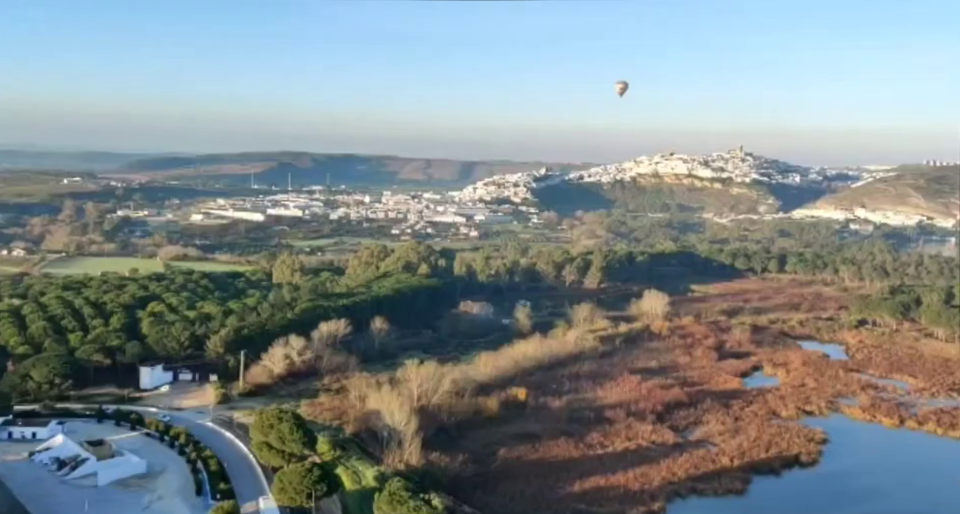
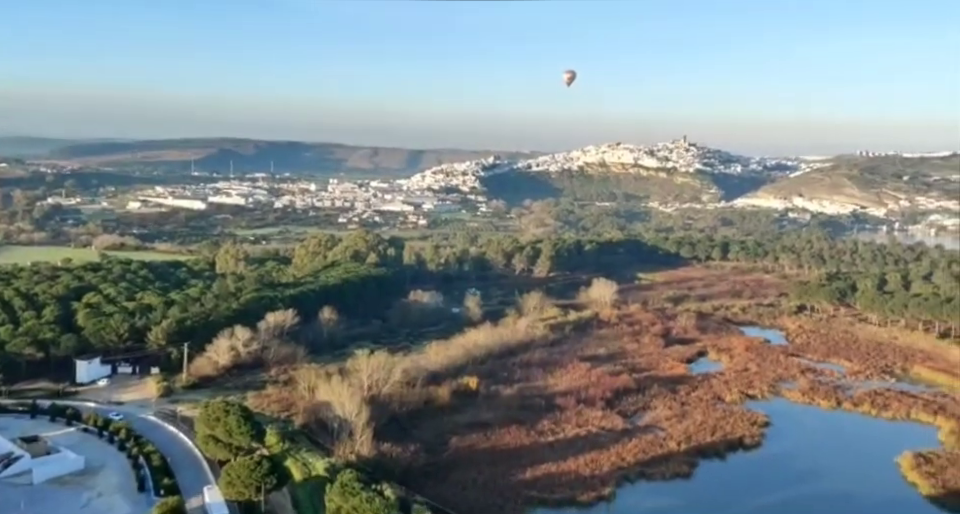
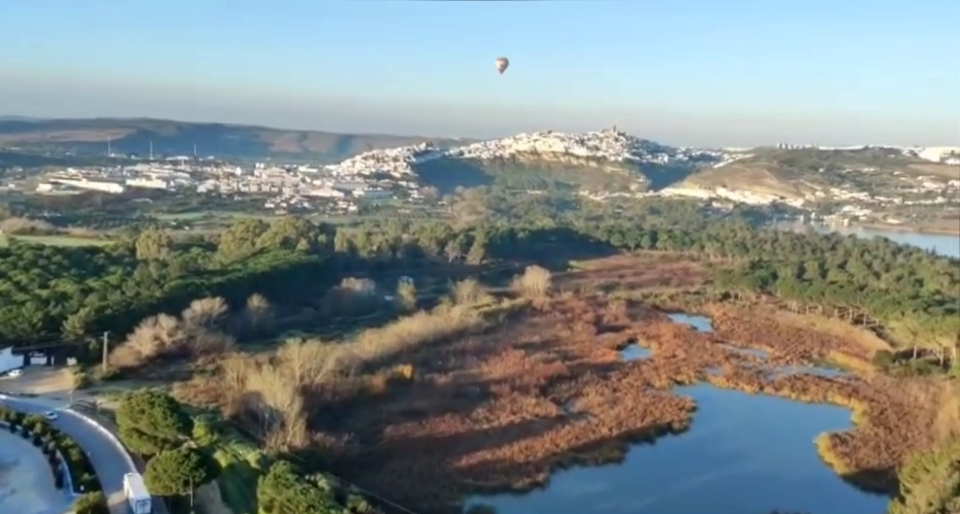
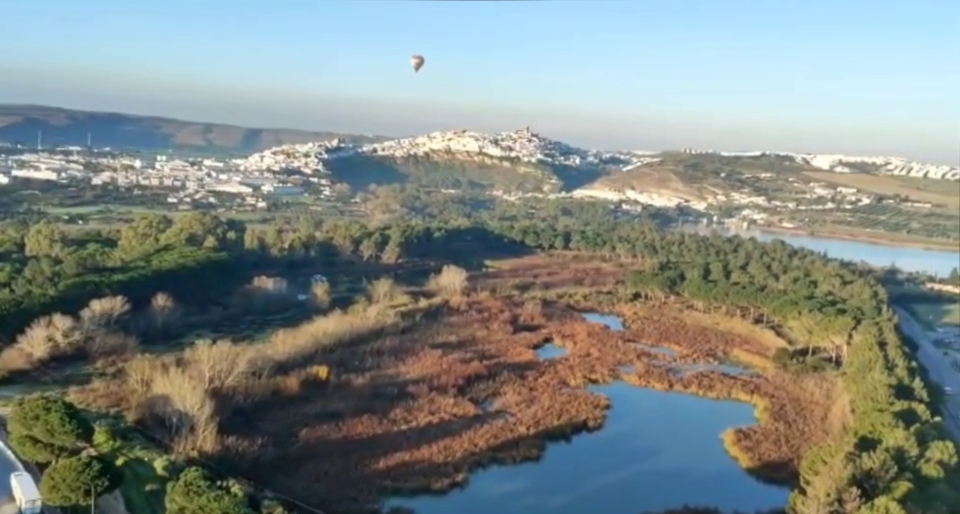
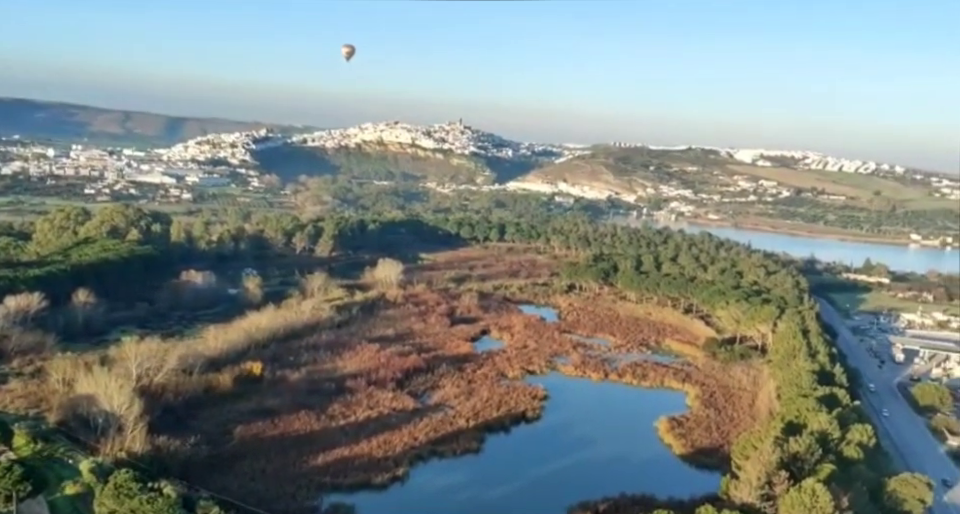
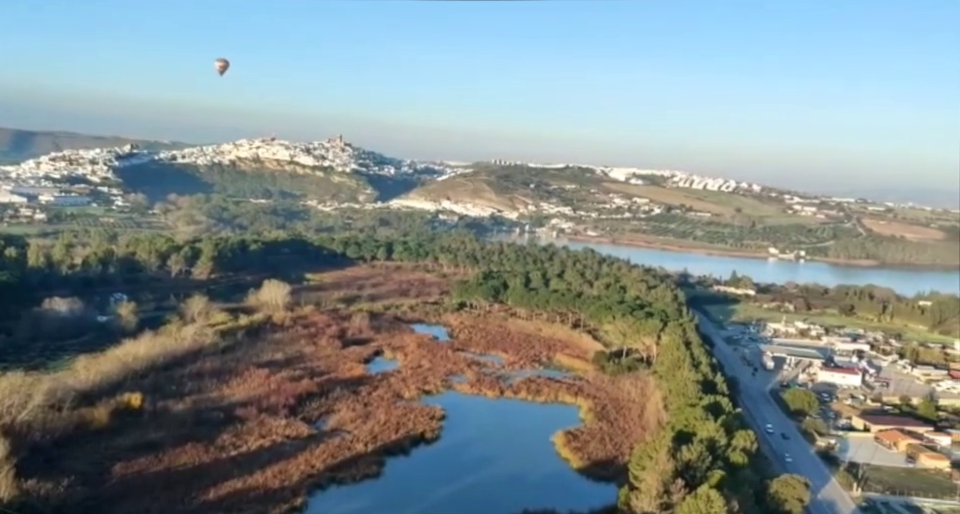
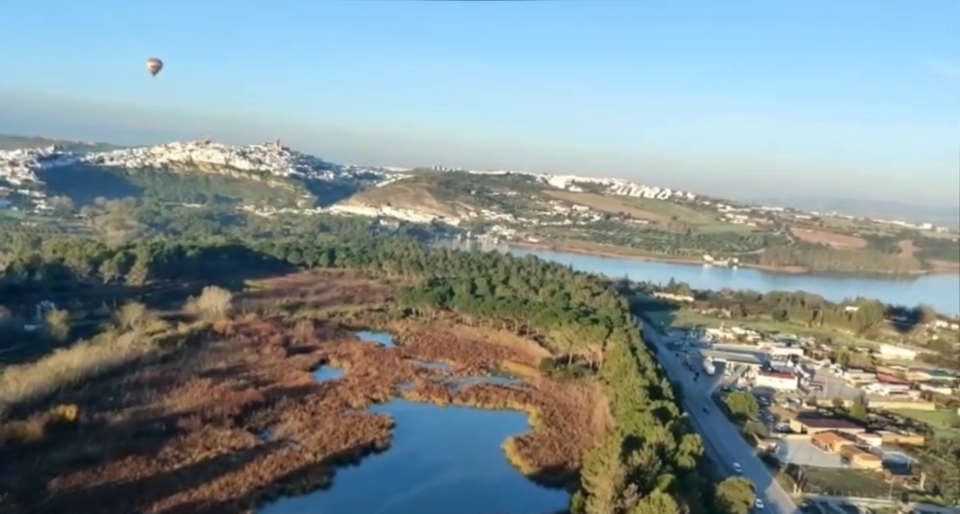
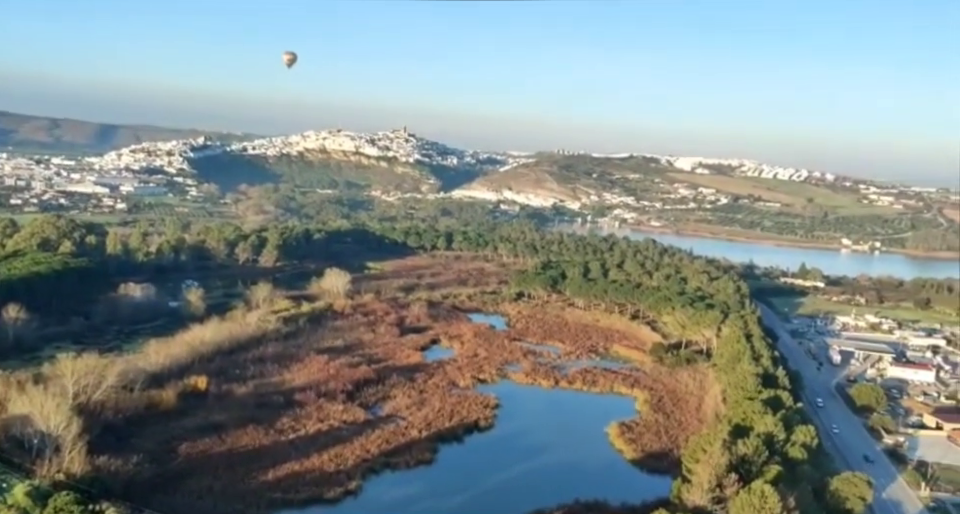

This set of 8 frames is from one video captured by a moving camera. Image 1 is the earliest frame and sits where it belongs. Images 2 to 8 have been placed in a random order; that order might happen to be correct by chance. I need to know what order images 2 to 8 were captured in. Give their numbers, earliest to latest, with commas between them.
2, 3, 4, 5, 8, 6, 7
